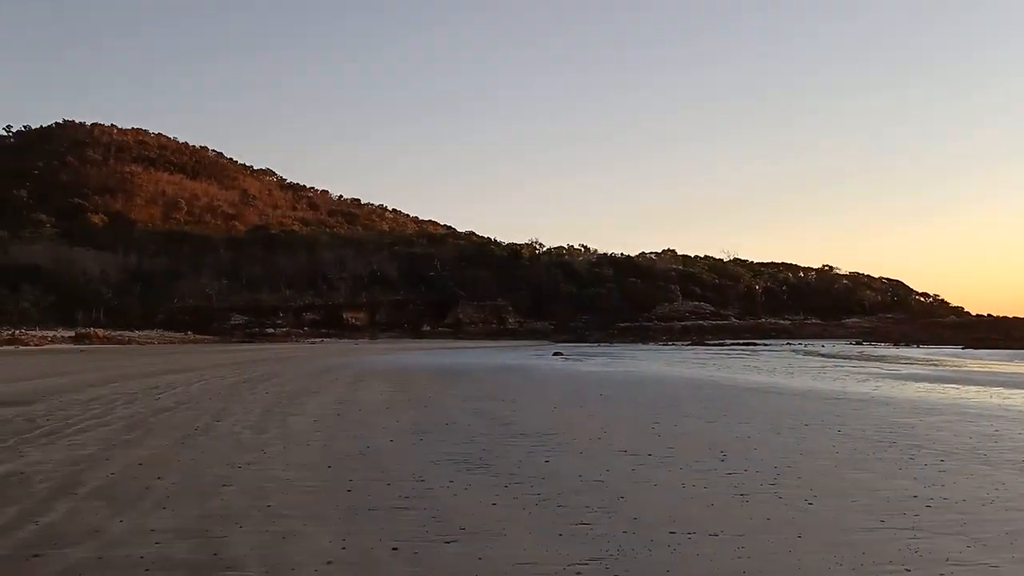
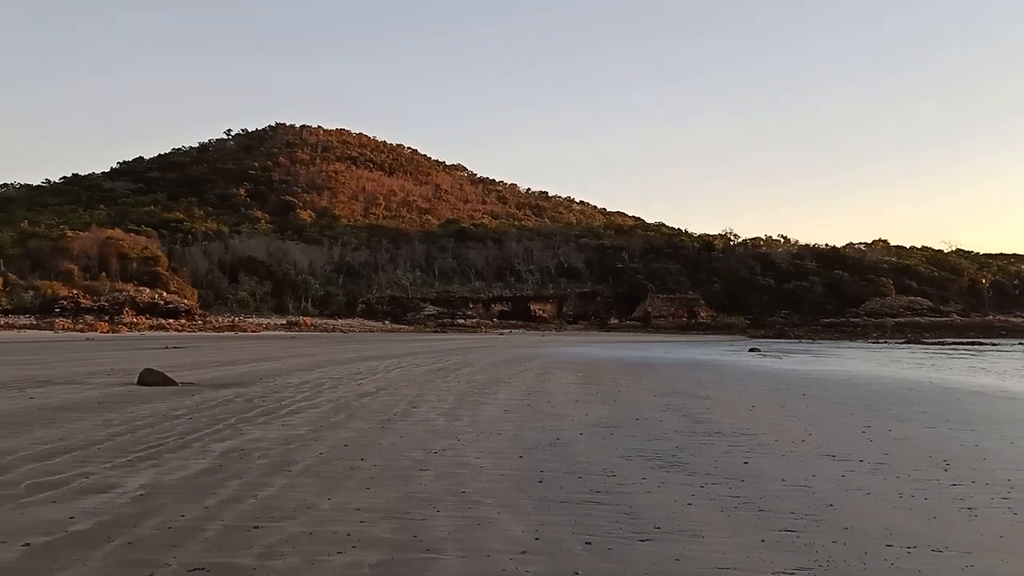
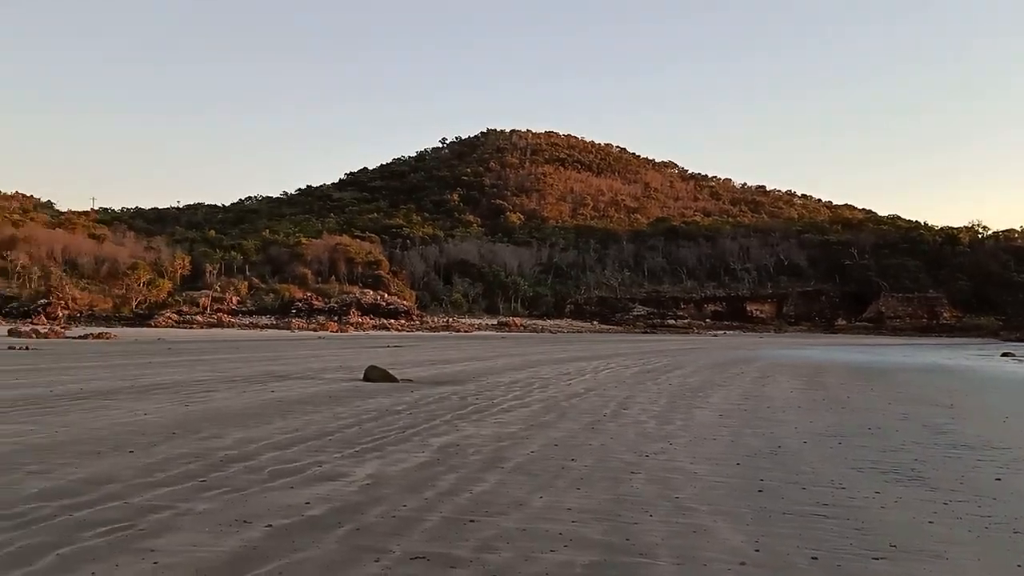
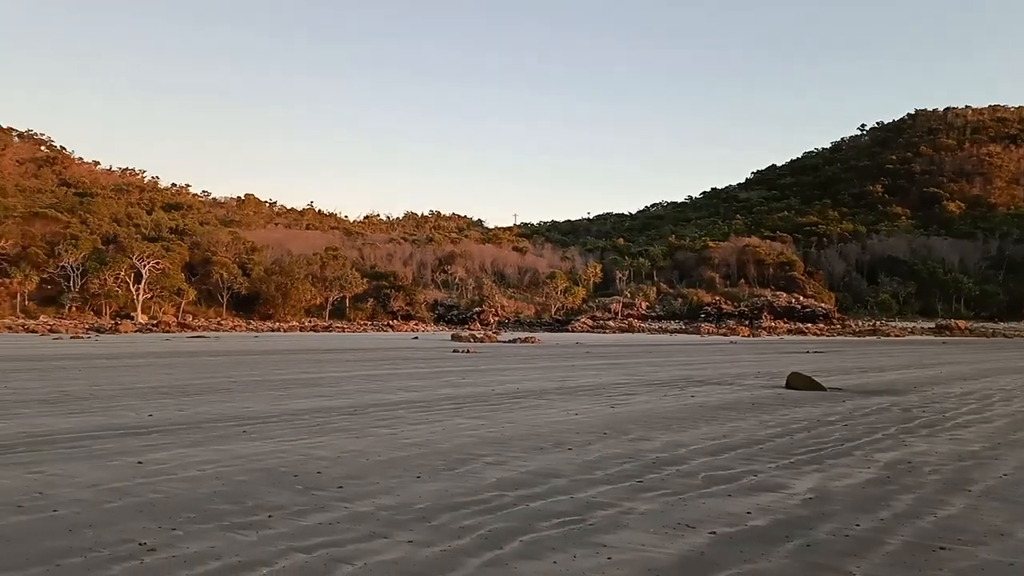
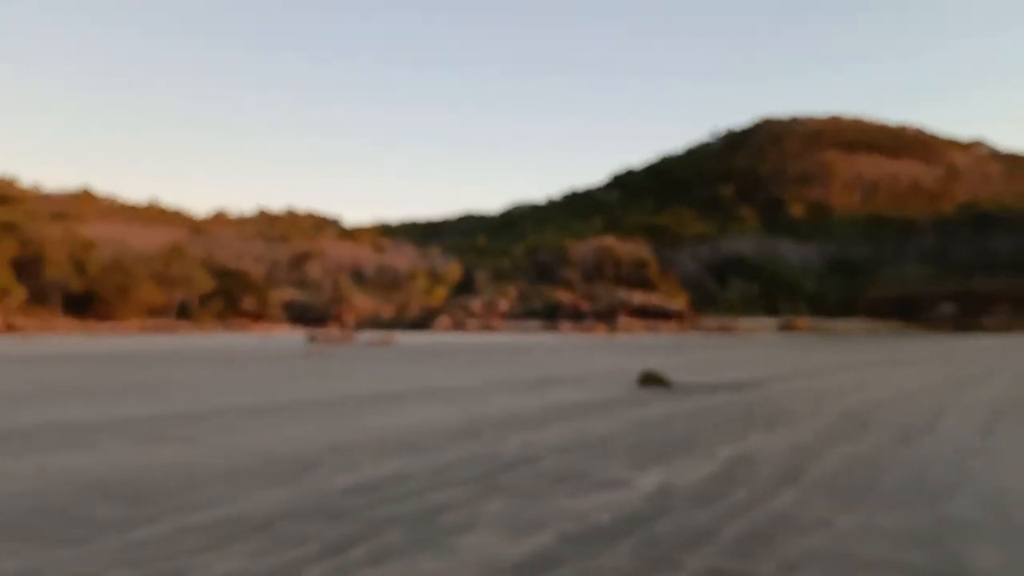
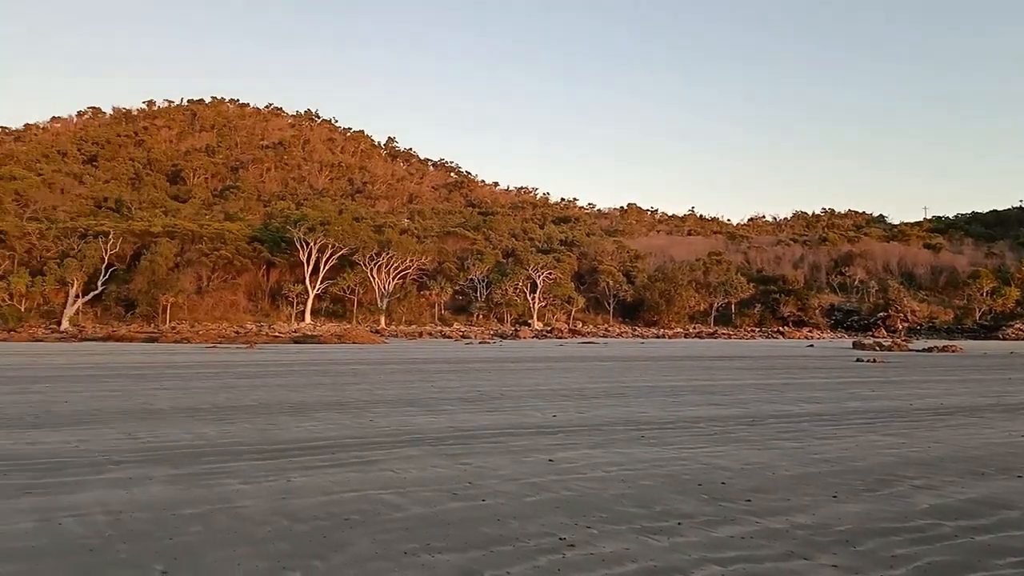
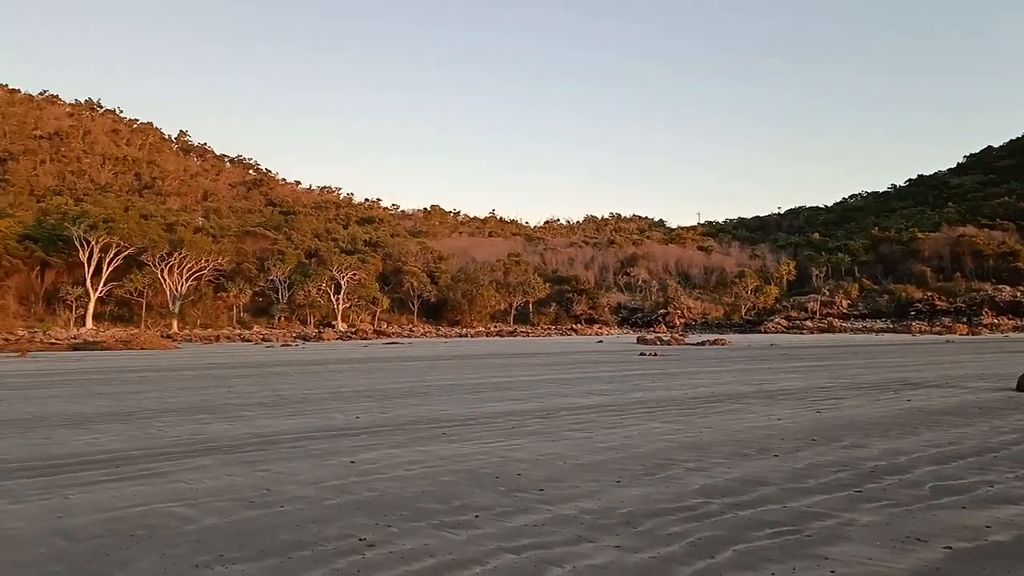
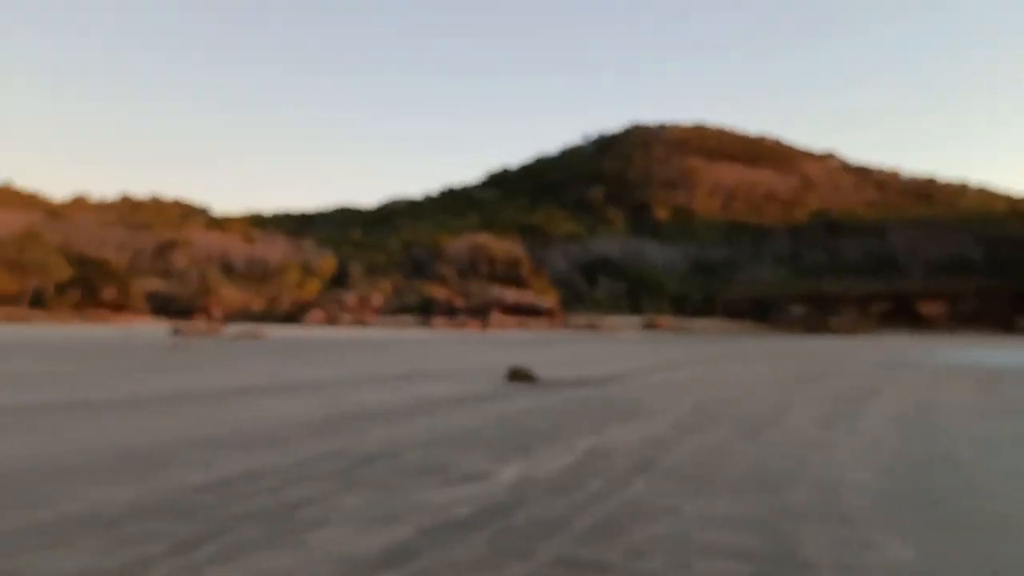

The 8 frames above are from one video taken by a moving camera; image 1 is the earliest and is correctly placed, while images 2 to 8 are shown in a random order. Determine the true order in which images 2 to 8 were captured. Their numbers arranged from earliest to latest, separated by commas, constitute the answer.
2, 3, 8, 5, 4, 7, 6
